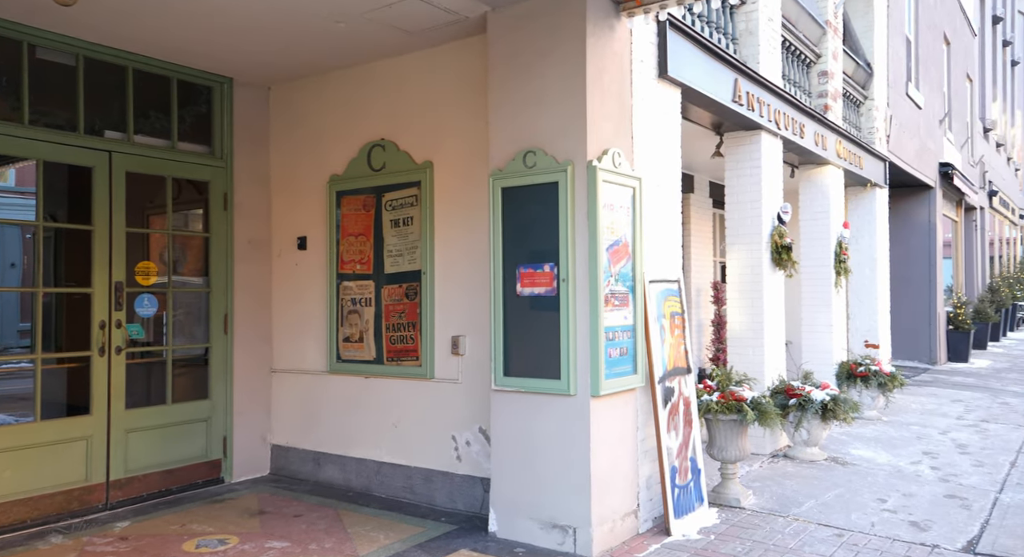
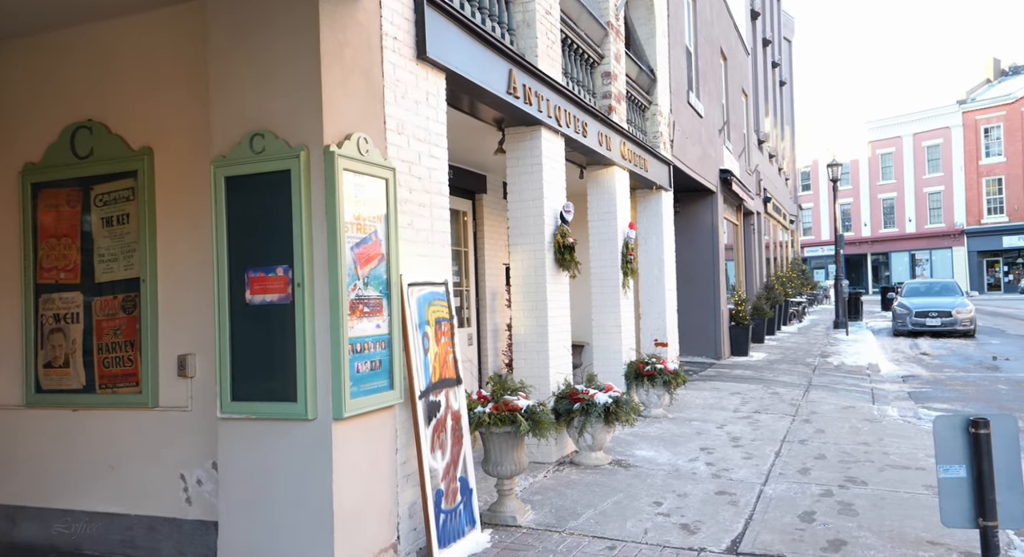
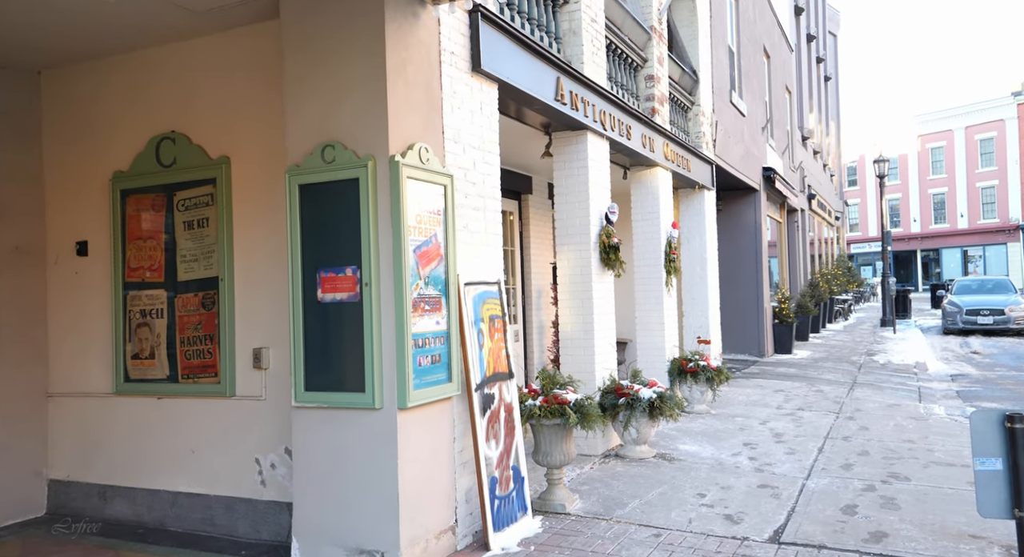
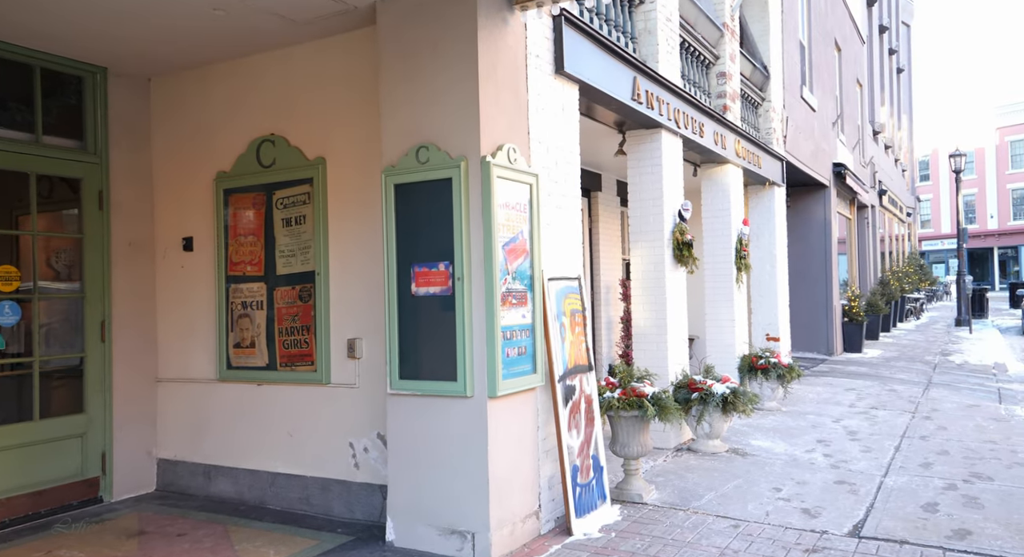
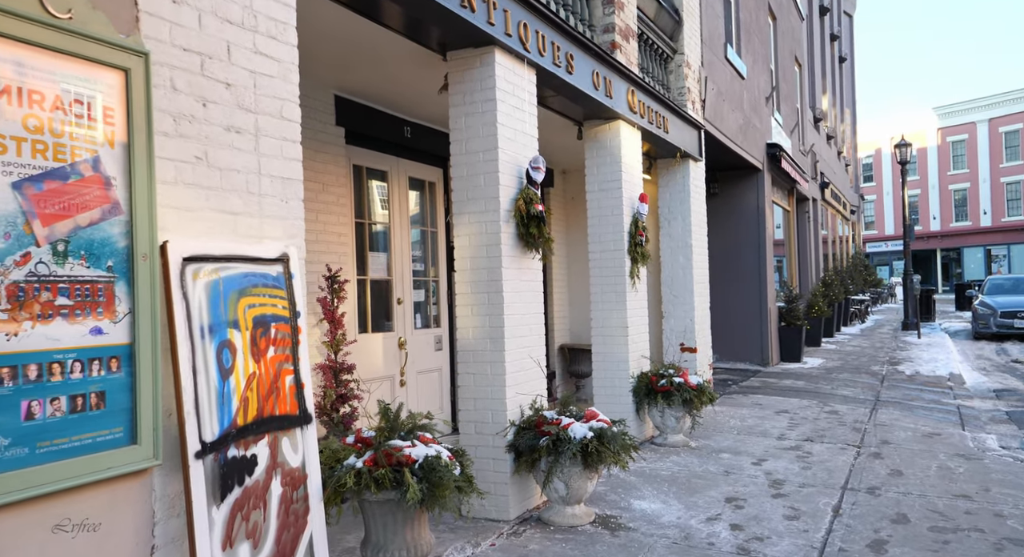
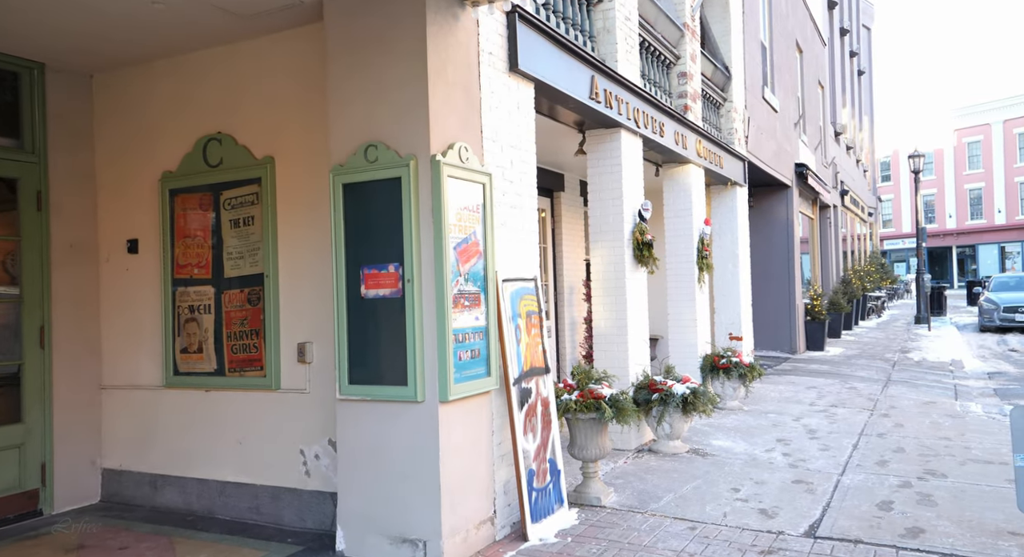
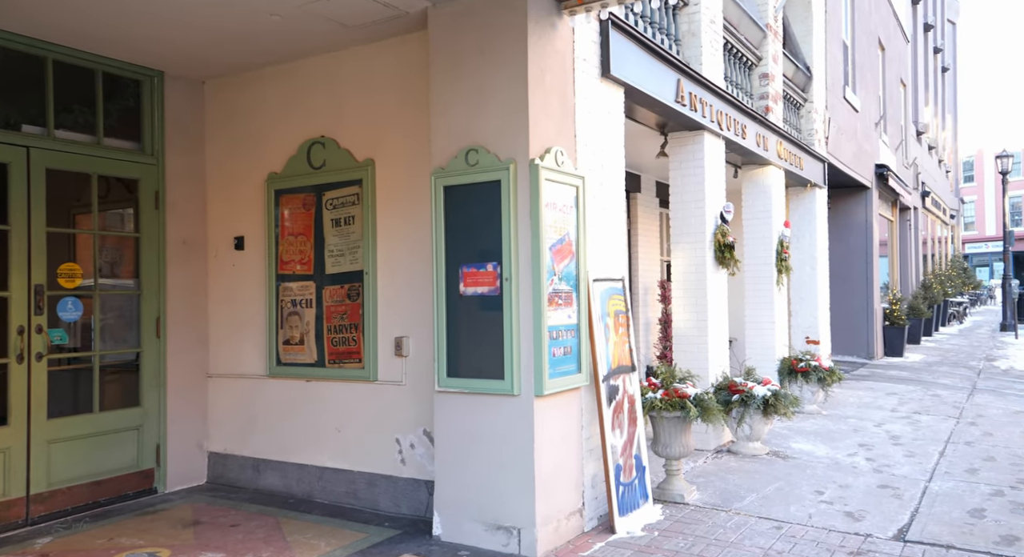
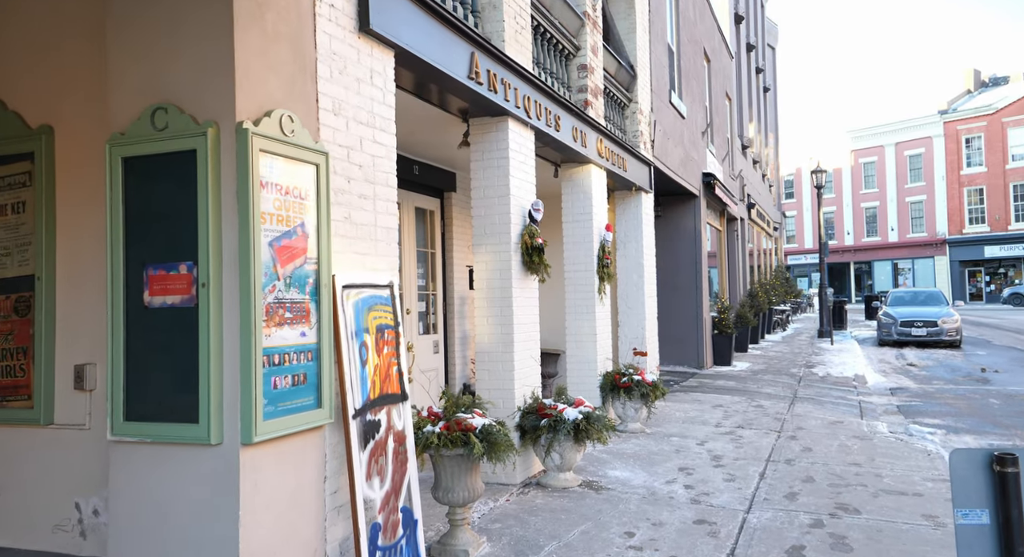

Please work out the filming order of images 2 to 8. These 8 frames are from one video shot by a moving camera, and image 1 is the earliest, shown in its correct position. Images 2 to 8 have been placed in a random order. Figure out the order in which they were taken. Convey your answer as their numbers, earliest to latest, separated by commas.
7, 4, 6, 3, 2, 8, 5
